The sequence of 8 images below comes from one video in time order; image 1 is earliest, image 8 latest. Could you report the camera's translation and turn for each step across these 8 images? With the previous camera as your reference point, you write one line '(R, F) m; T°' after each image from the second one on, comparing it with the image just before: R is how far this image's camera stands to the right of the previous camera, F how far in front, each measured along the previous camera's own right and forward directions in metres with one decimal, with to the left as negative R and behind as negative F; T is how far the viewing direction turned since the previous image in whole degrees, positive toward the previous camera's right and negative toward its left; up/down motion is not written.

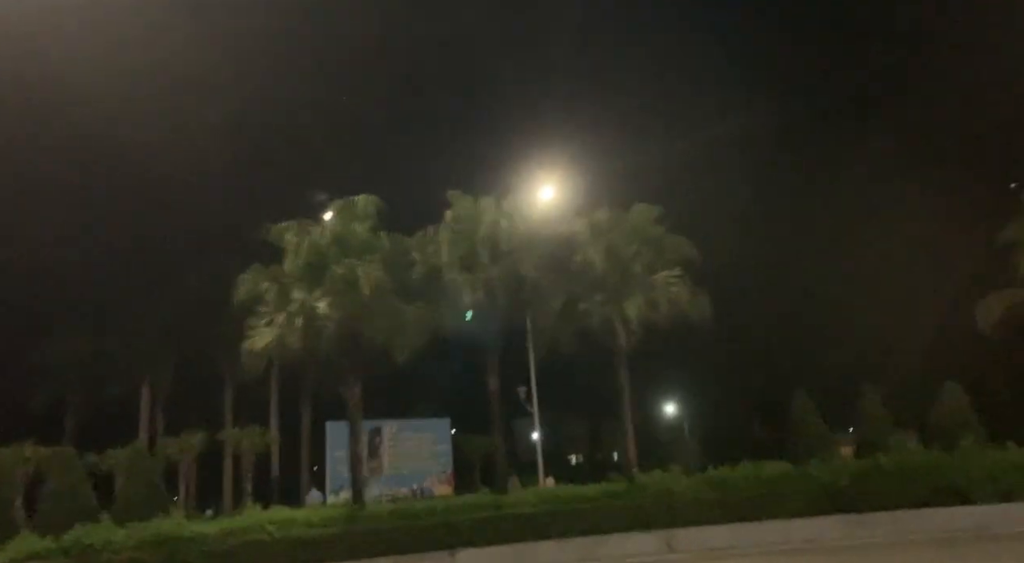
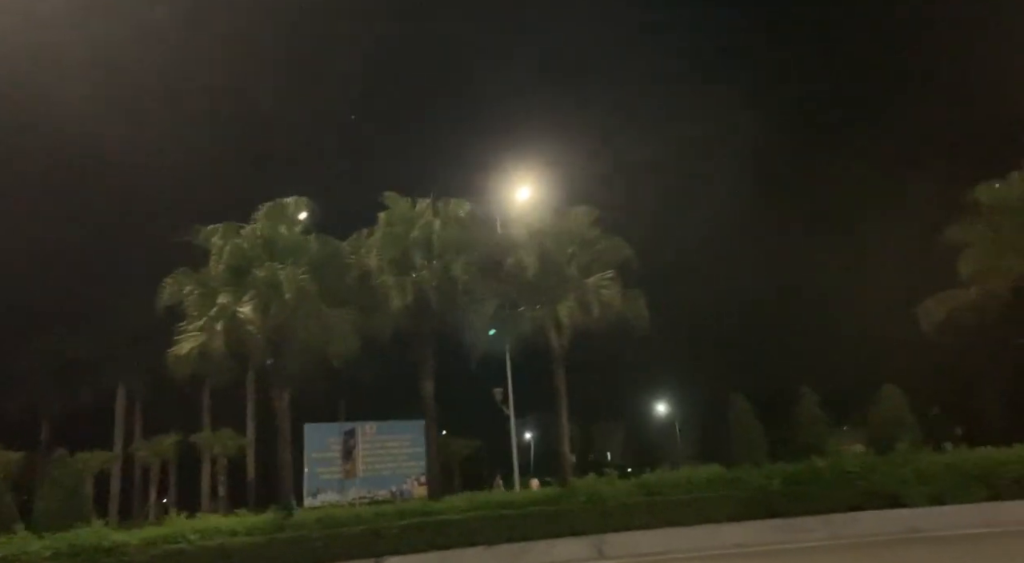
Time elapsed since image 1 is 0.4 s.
(+1.3, +0.2) m; +1°
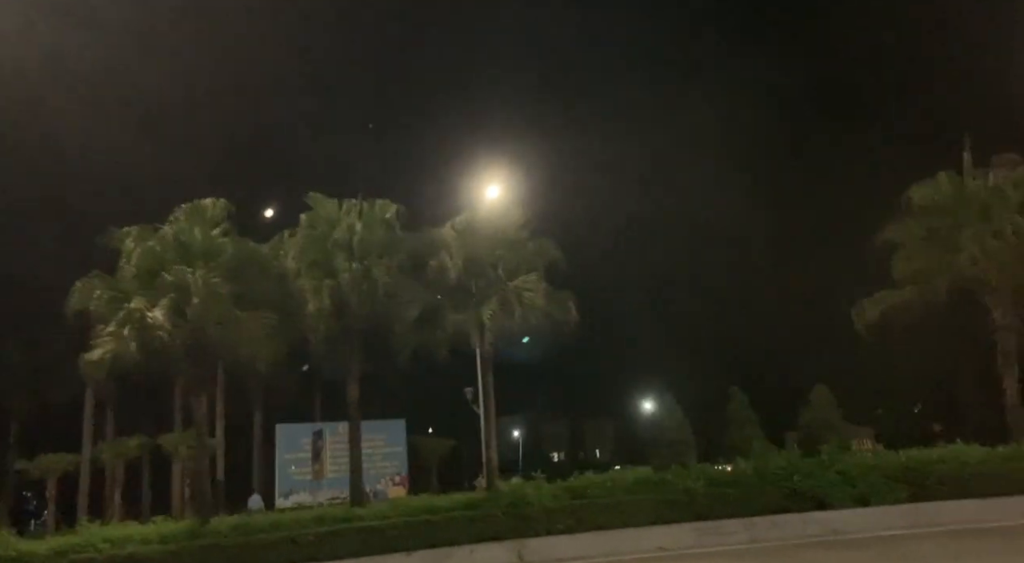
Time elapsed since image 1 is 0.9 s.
(+1.3, +0.2) m; +1°
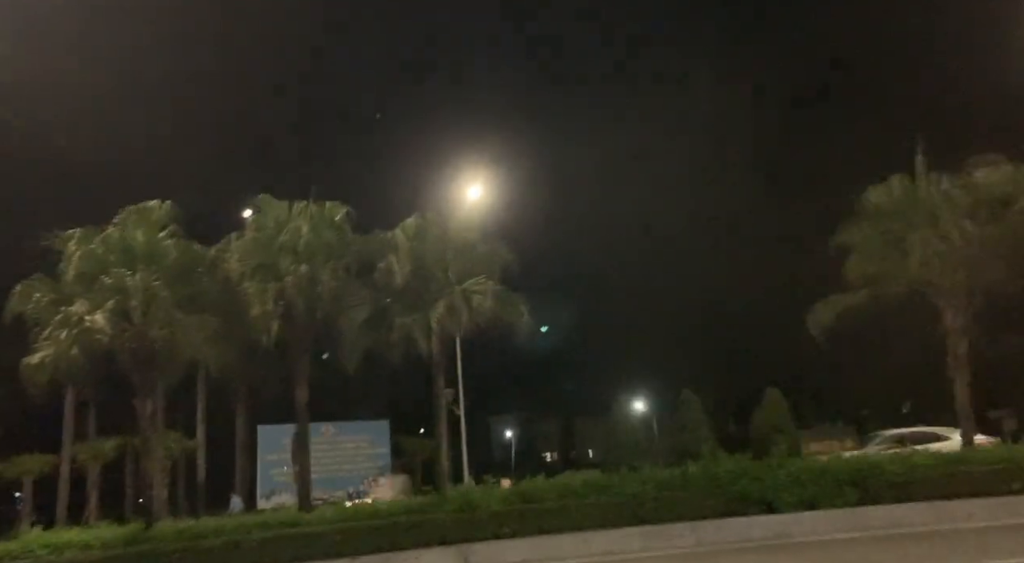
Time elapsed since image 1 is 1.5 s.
(+0.9, 0.0) m; +1°
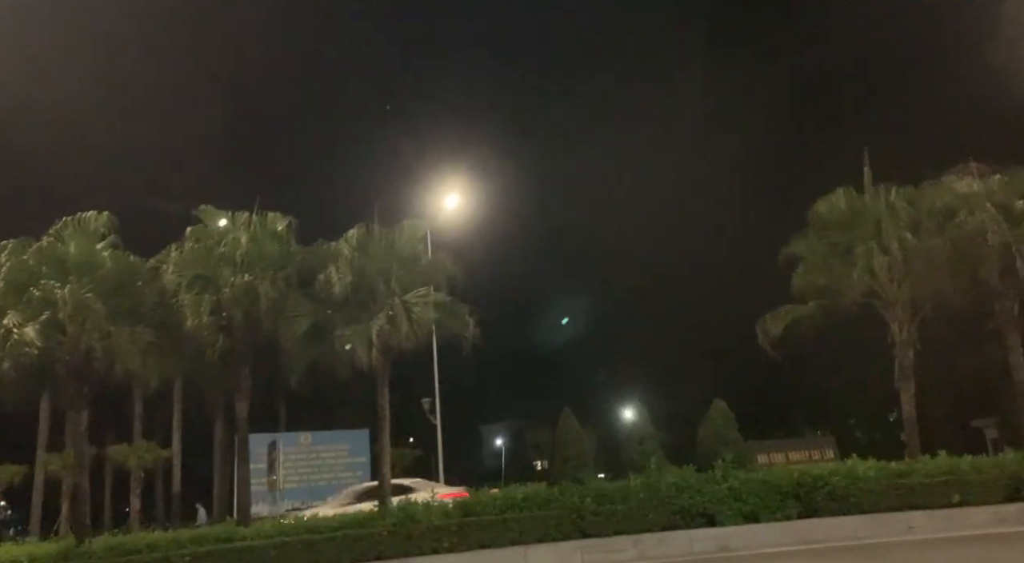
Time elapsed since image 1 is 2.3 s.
(+1.0, +0.1) m; +1°
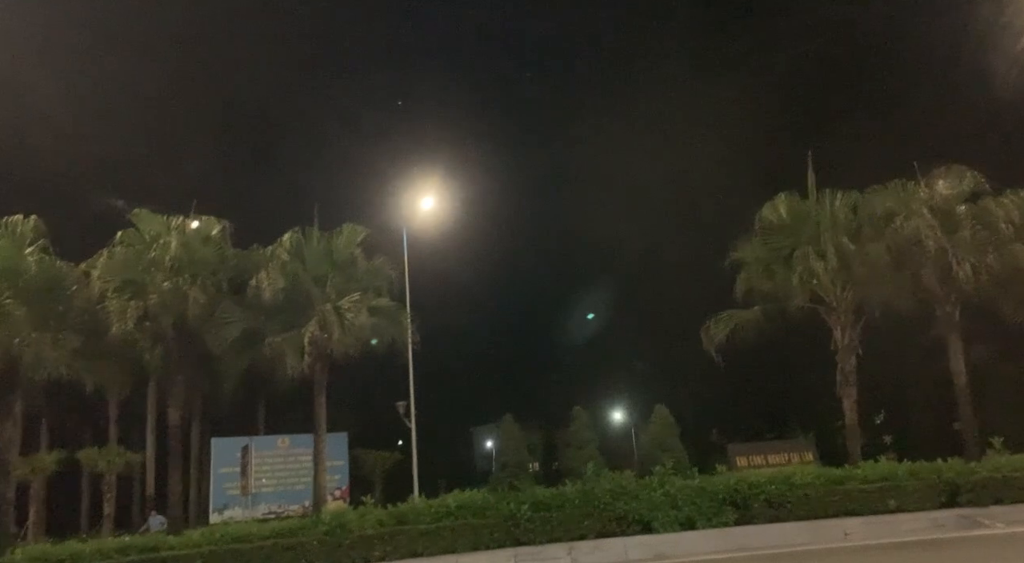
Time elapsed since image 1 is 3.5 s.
(+1.1, +0.1) m; +1°
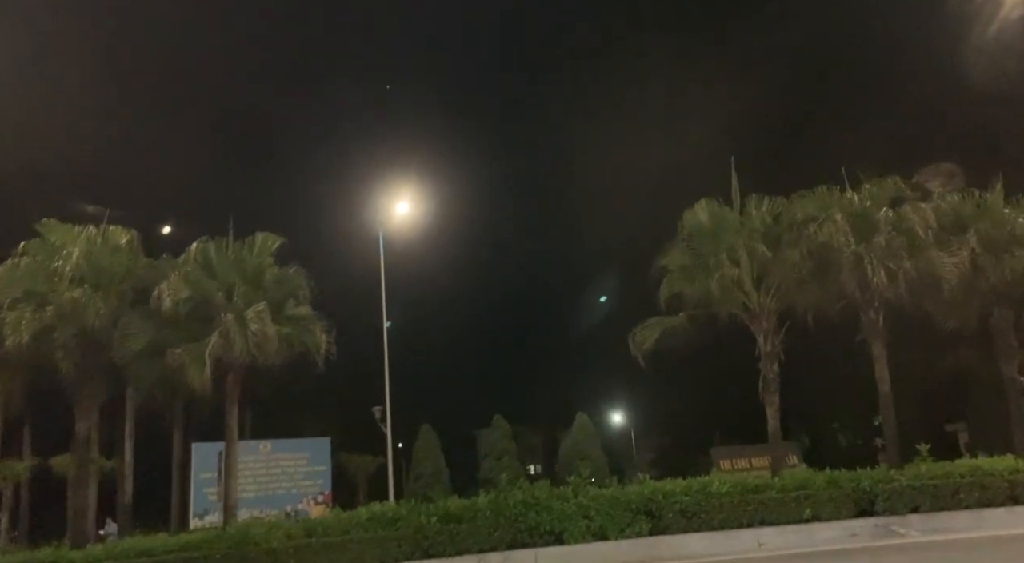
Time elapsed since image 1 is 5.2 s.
(+1.8, +0.2) m; 0°
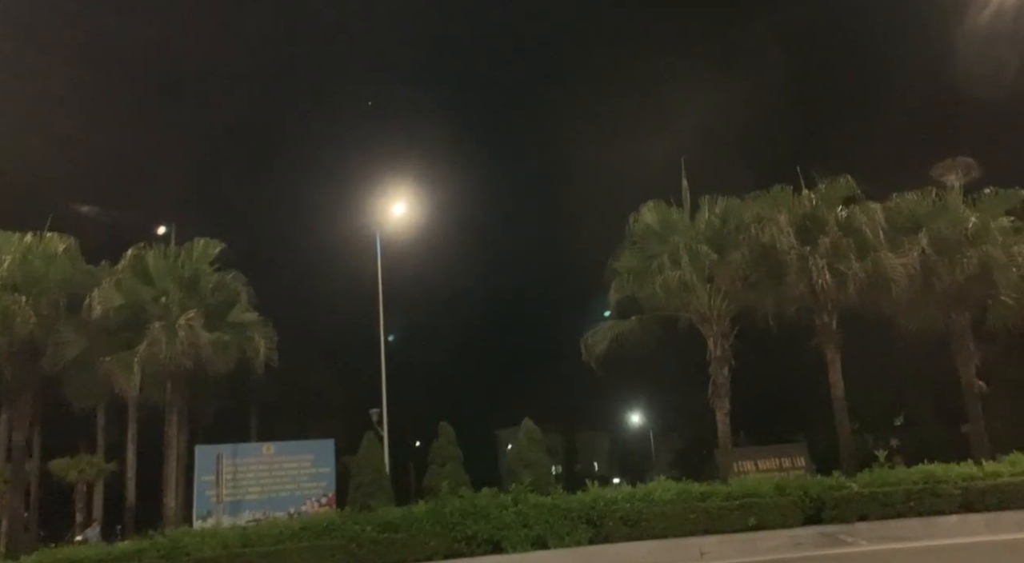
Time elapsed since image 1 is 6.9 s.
(+1.6, +0.3) m; -1°
